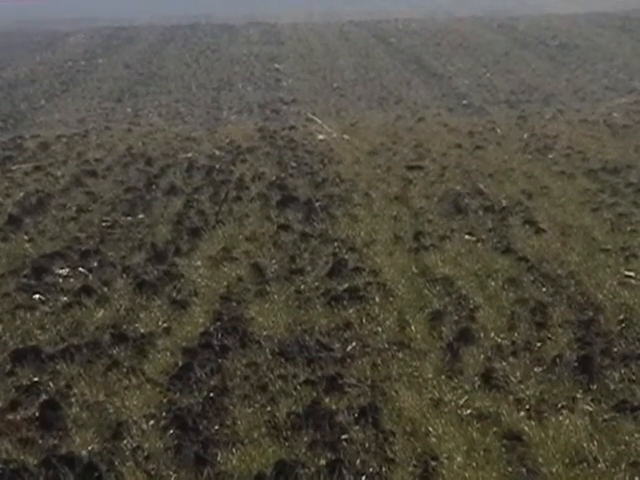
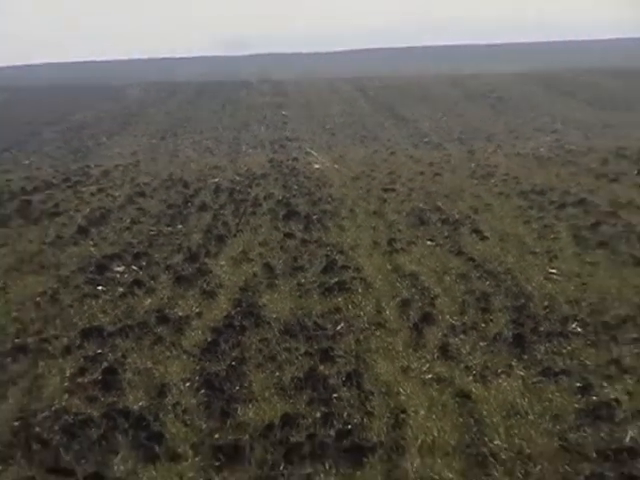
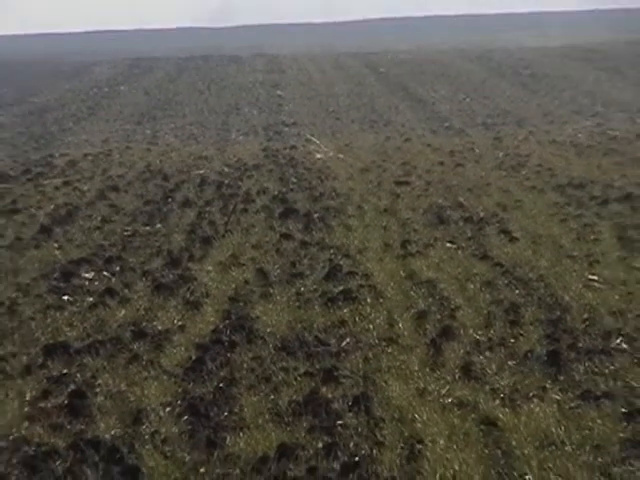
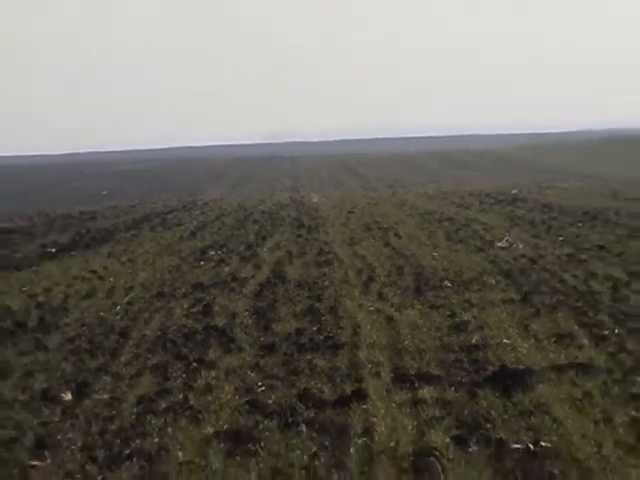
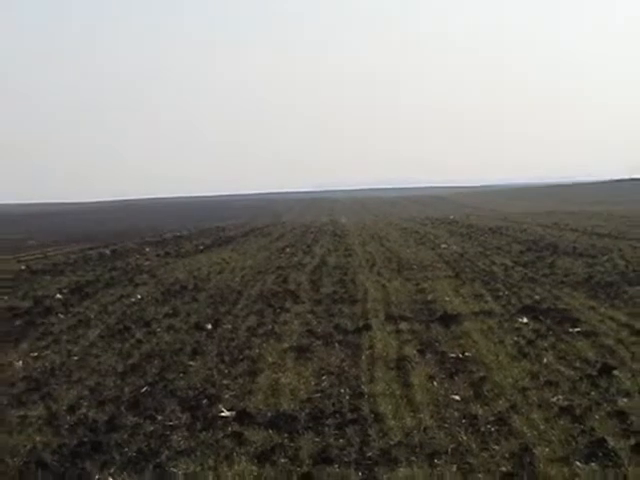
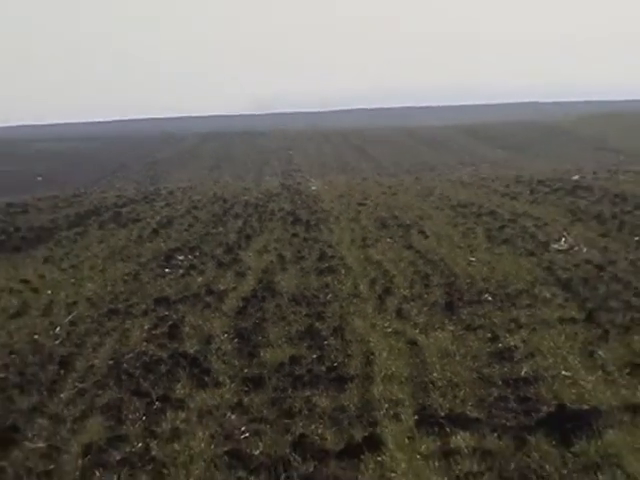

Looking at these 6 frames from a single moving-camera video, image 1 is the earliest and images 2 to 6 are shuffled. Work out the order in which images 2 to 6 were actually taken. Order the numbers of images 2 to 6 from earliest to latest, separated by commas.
3, 2, 6, 4, 5
